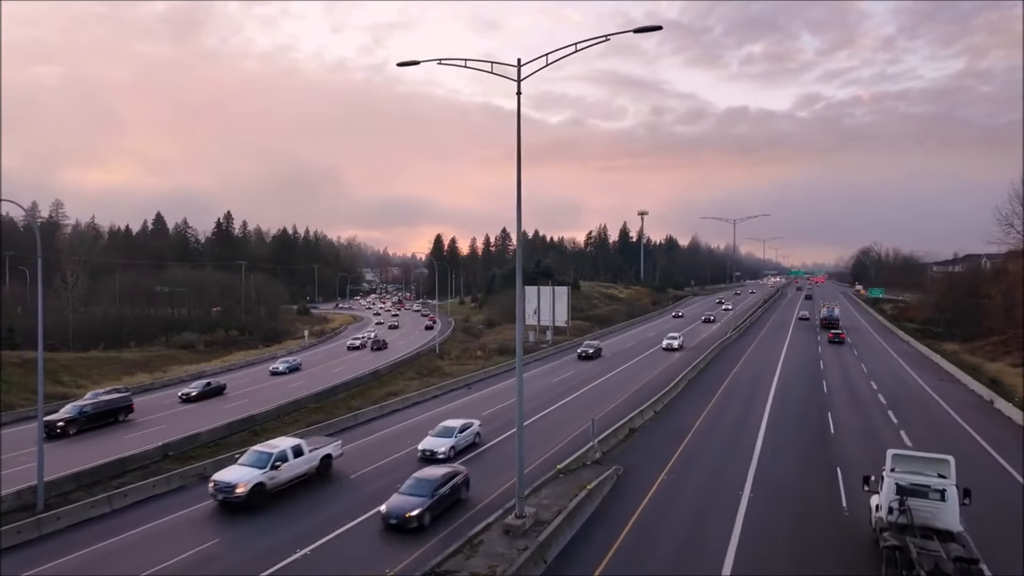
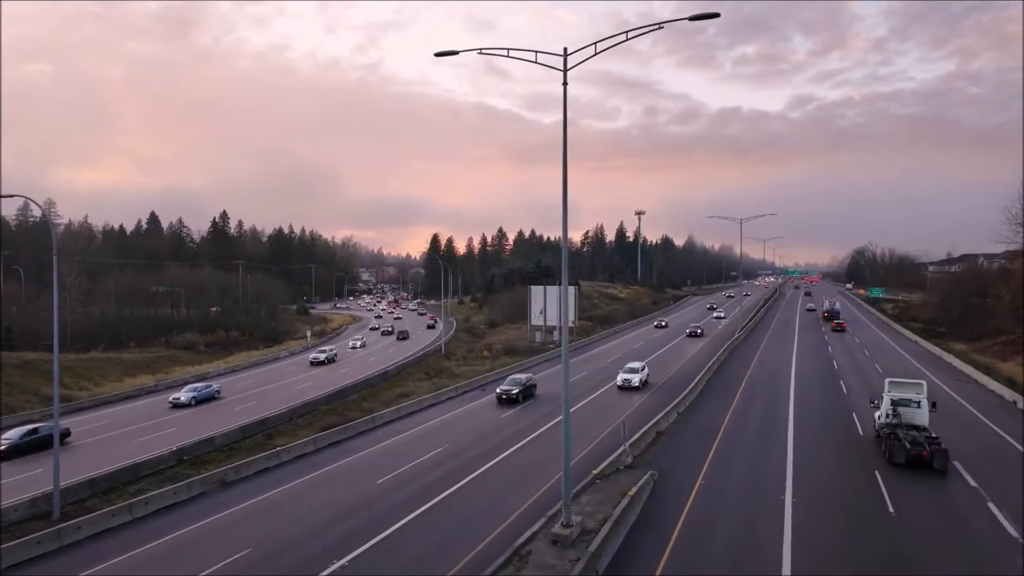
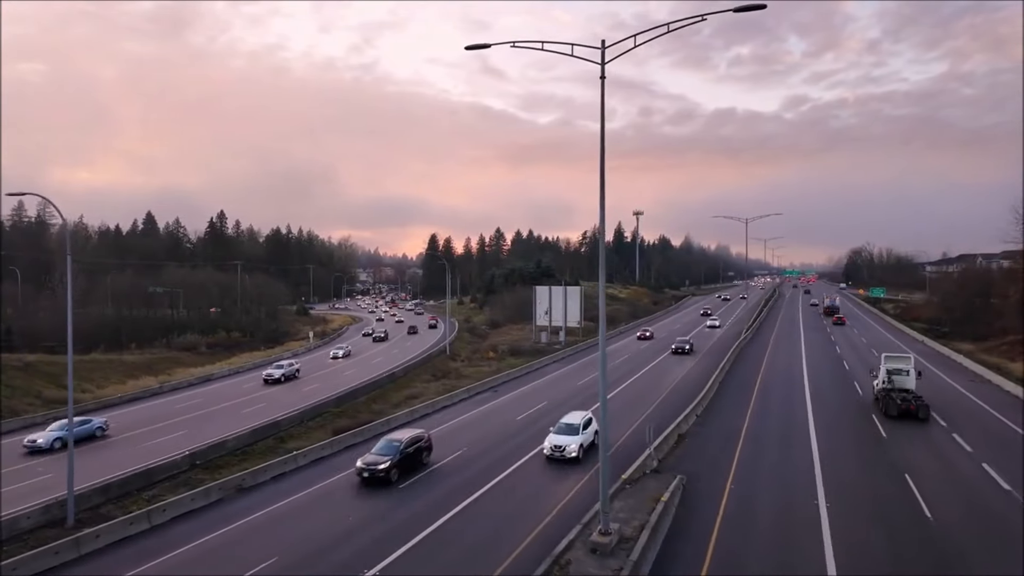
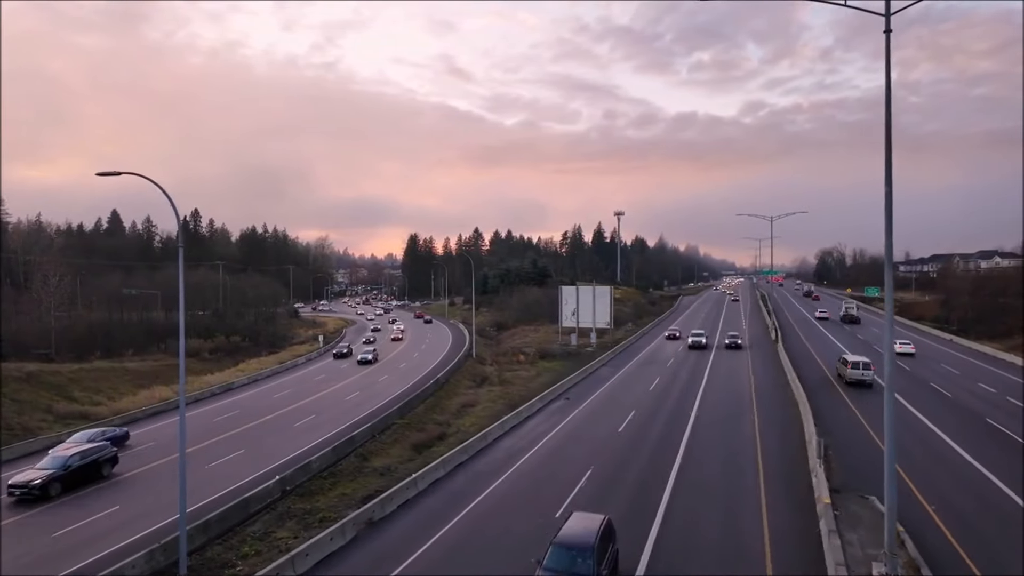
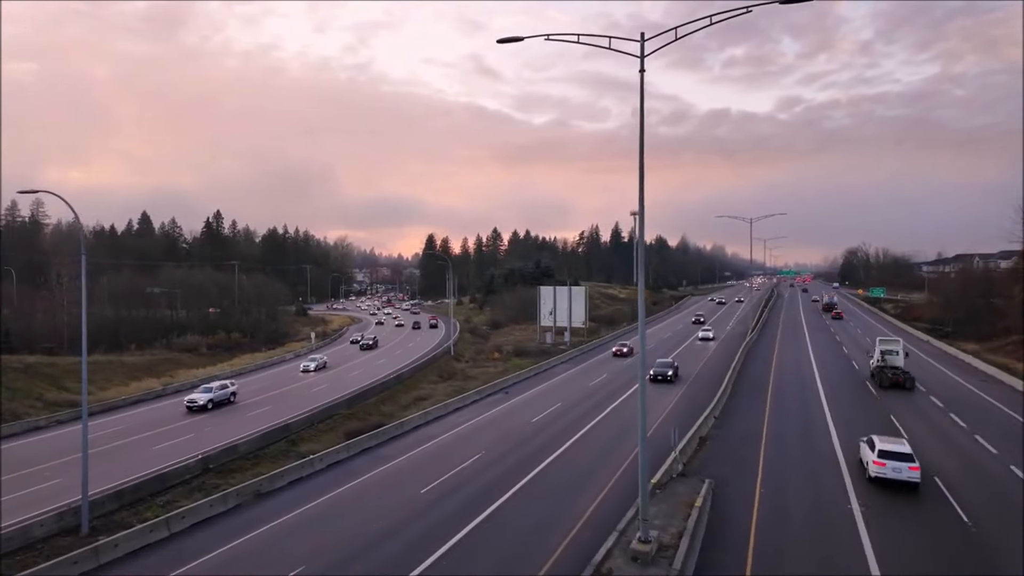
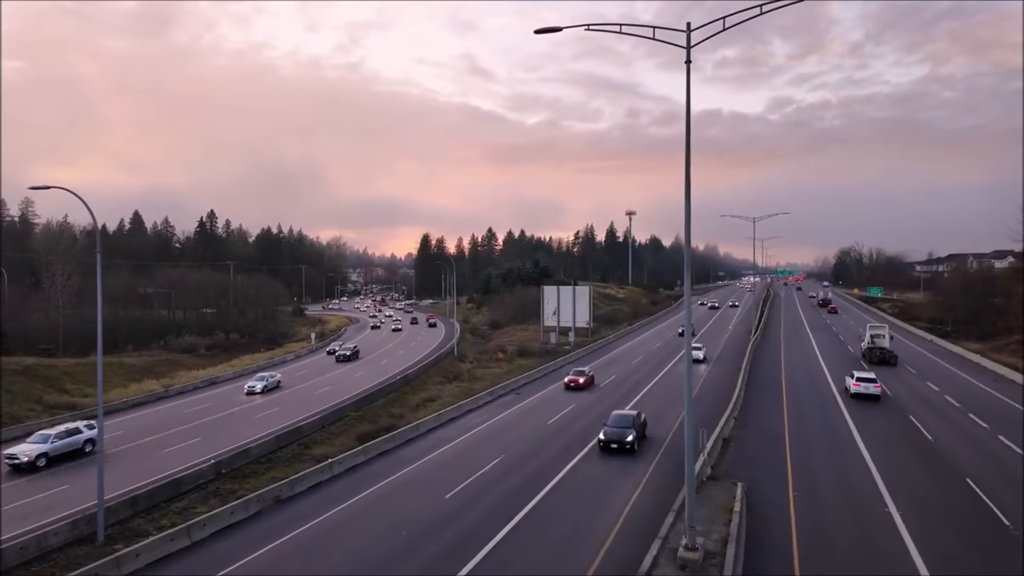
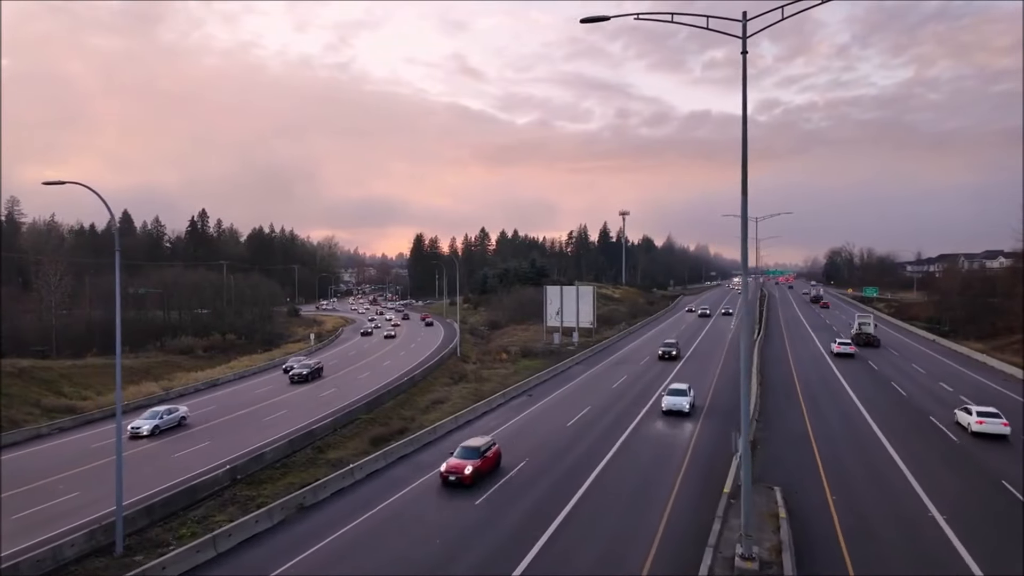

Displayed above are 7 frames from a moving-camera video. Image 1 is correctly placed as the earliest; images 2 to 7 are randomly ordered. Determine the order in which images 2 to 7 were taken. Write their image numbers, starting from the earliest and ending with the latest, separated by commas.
2, 3, 5, 6, 7, 4
